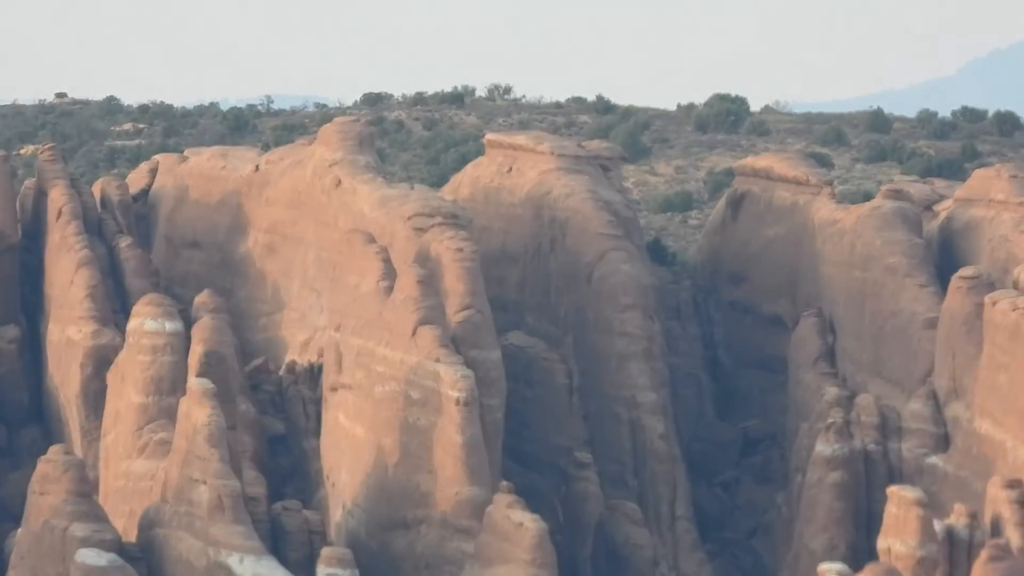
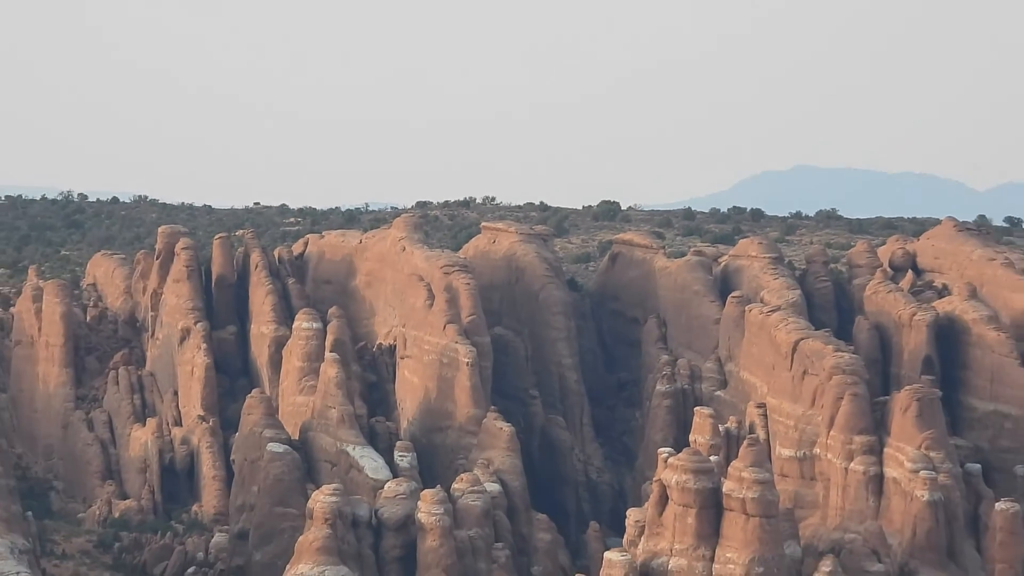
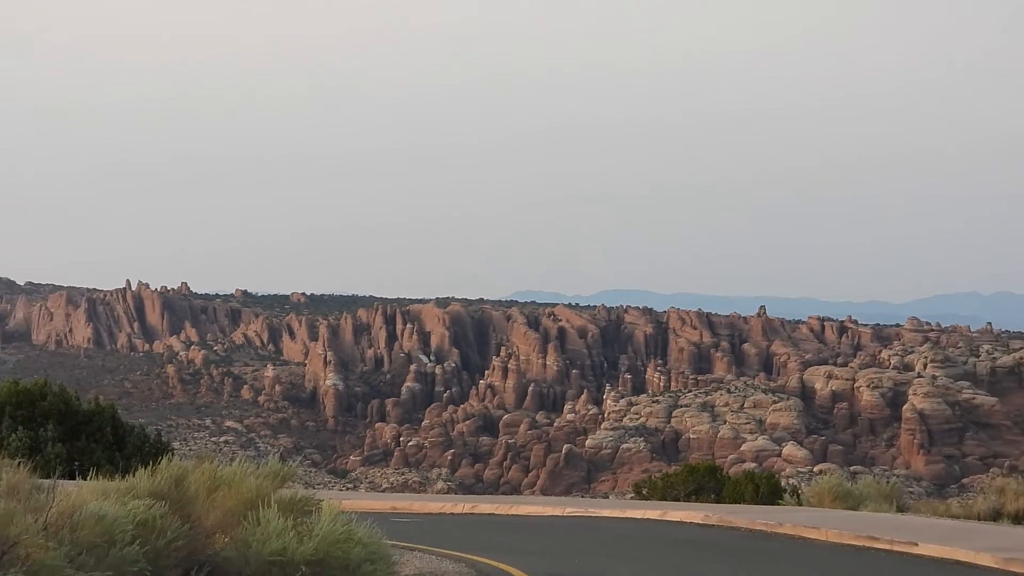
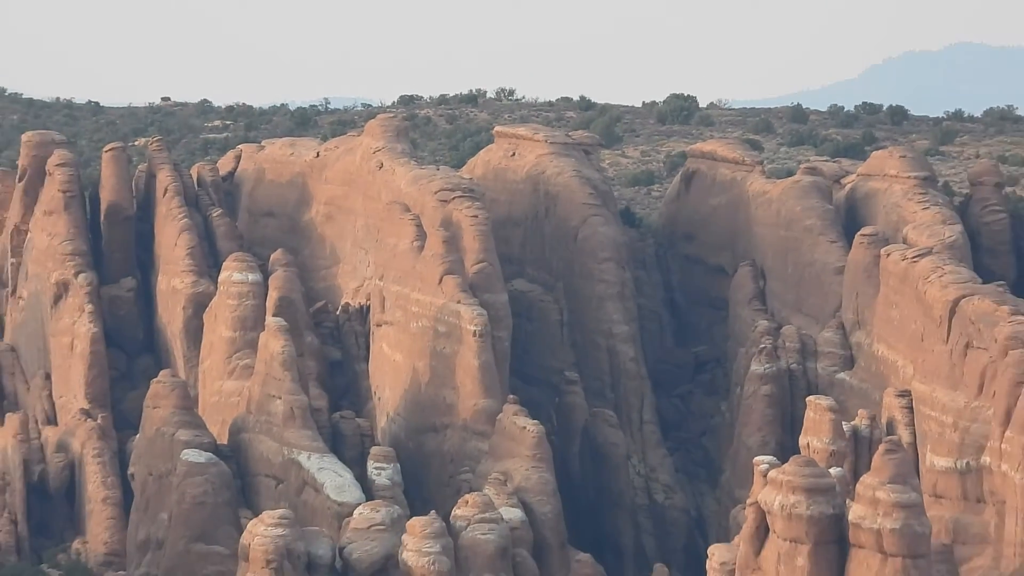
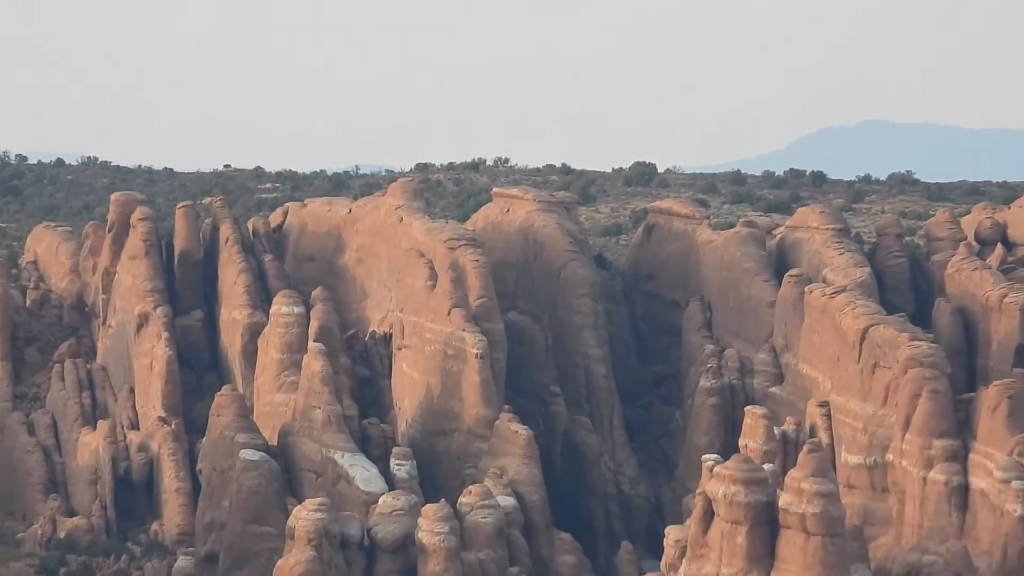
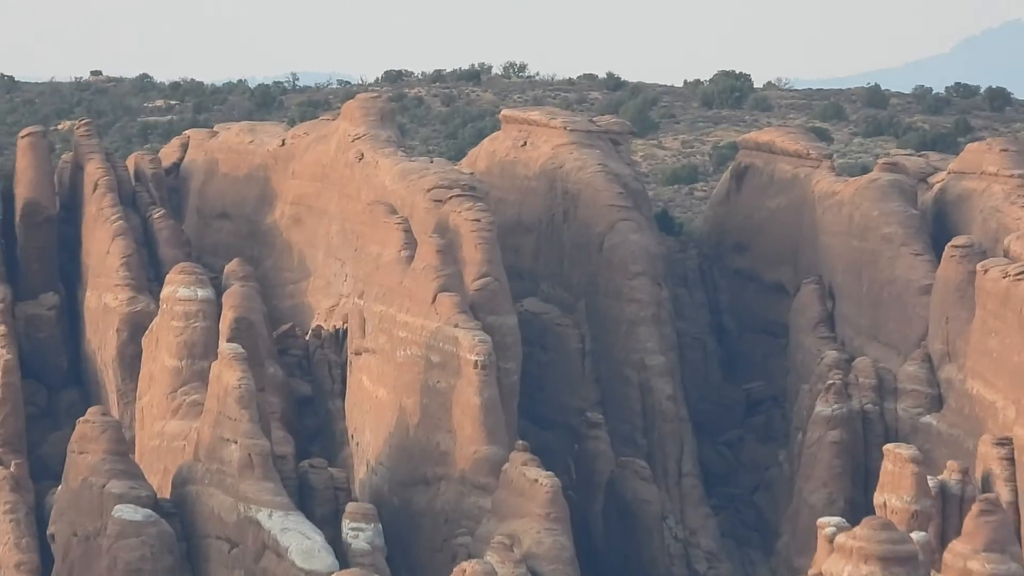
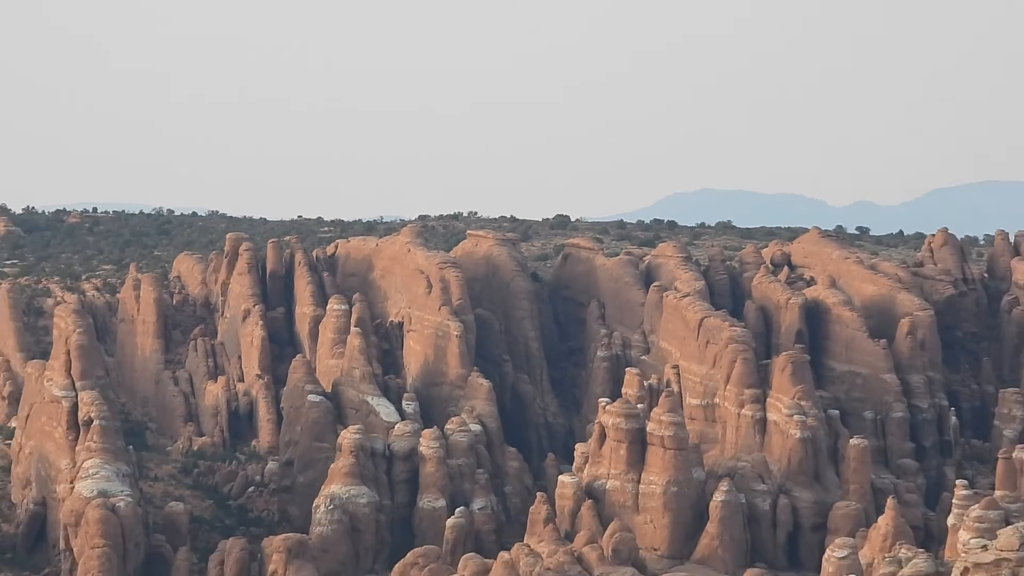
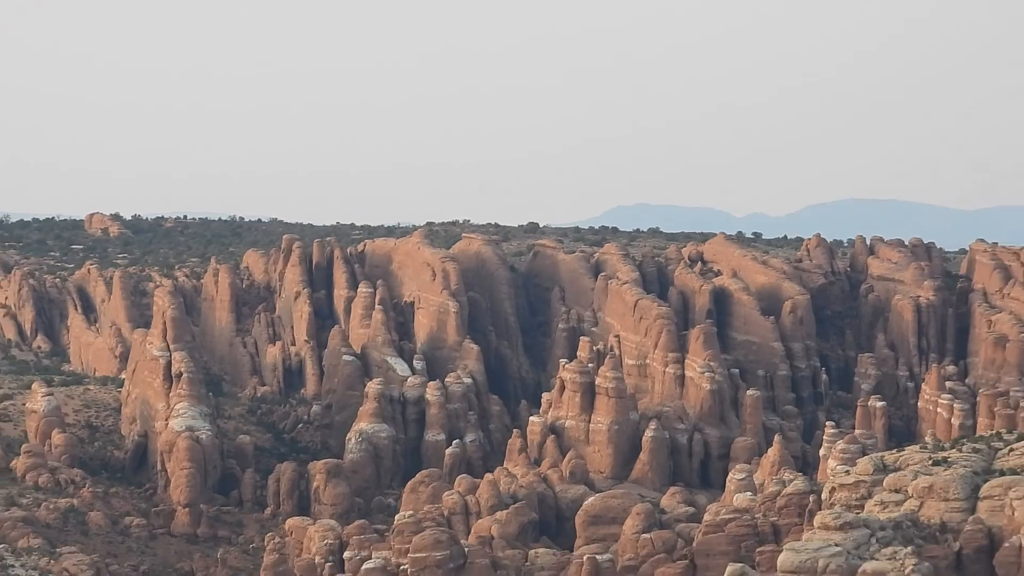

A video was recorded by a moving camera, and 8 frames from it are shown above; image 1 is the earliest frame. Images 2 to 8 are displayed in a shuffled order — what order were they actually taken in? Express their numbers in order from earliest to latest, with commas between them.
6, 4, 5, 2, 7, 8, 3
